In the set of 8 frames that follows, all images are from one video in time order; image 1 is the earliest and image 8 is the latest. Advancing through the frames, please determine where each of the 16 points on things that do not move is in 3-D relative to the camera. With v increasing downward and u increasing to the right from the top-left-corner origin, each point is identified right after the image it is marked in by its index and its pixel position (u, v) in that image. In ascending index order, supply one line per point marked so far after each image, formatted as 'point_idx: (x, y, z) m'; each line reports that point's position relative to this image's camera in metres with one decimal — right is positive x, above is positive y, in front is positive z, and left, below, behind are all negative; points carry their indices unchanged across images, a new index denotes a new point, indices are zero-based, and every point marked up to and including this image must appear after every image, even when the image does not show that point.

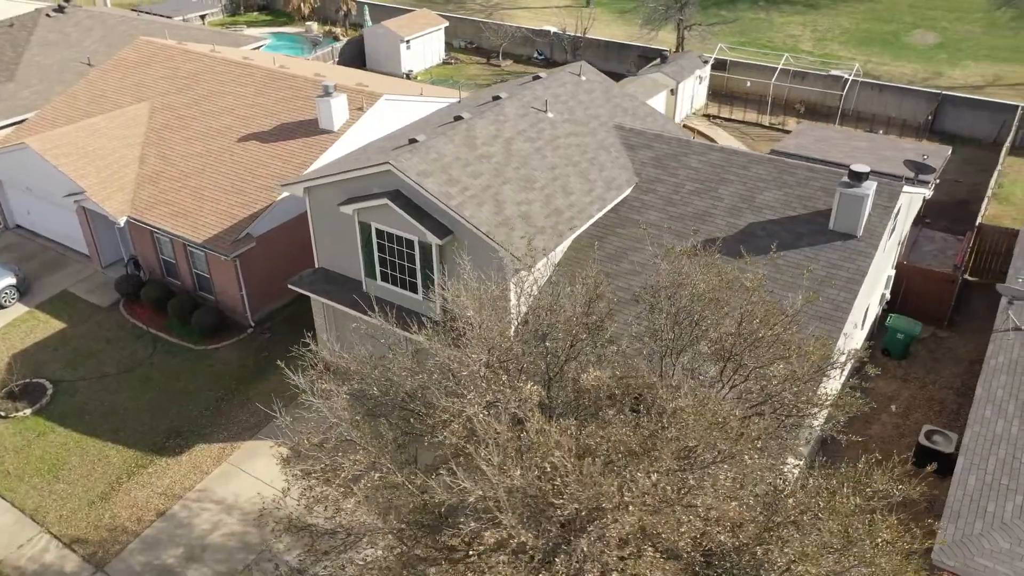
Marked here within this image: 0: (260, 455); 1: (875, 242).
0: (-5.3, -3.5, +17.1) m
1: (+6.8, +0.9, +15.3) m
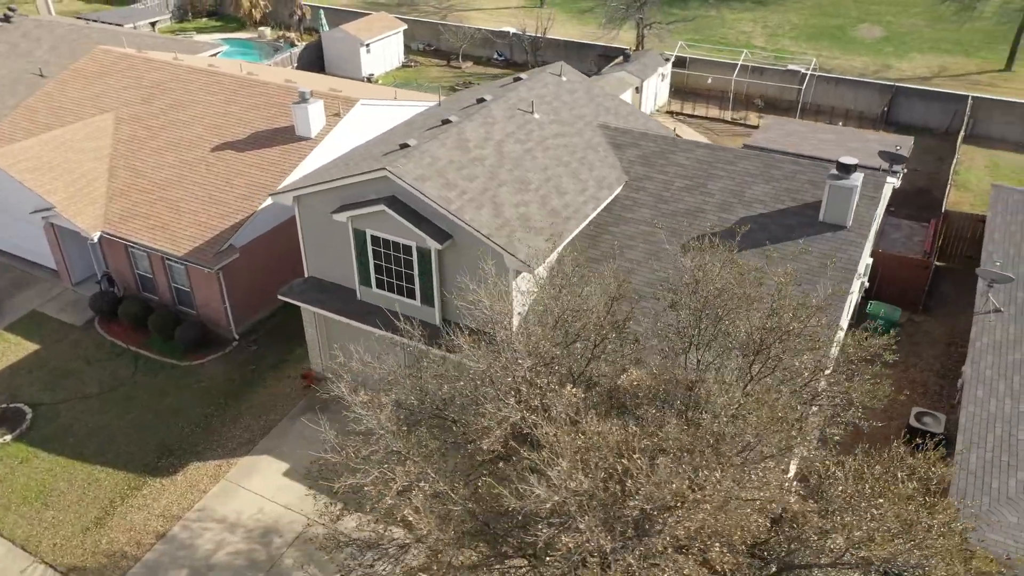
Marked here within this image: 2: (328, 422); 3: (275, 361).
0: (-5.2, -3.8, +16.8) m
1: (+6.8, +1.1, +15.7) m
2: (-4.0, -2.9, +17.8) m
3: (-5.7, -1.8, +19.7) m
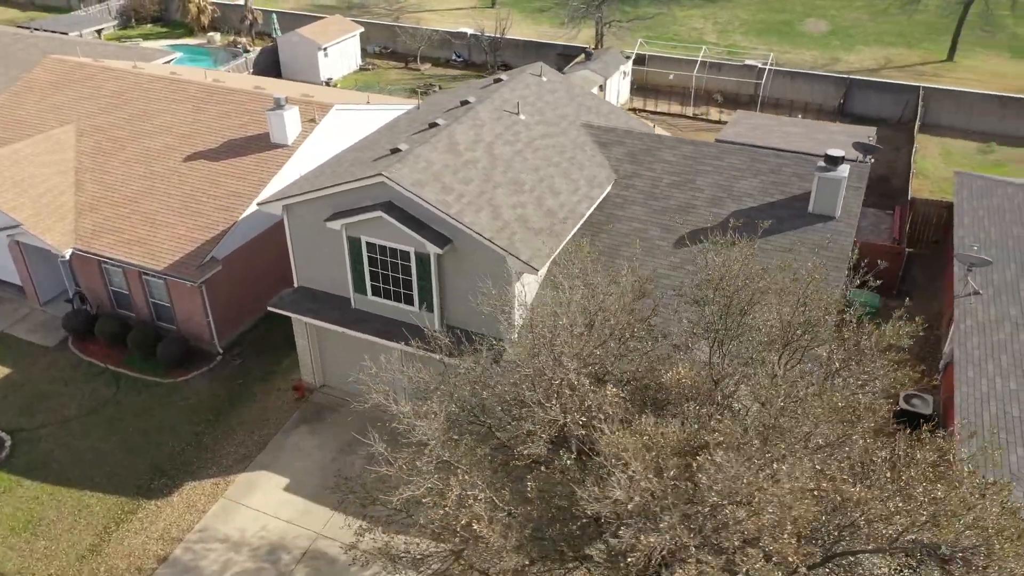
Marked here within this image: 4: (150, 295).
0: (-5.1, -4.0, +16.4) m
1: (+6.7, +1.3, +16.1) m
2: (-4.0, -3.1, +17.5) m
3: (-5.9, -2.0, +19.3) m
4: (-8.8, -0.2, +19.8) m
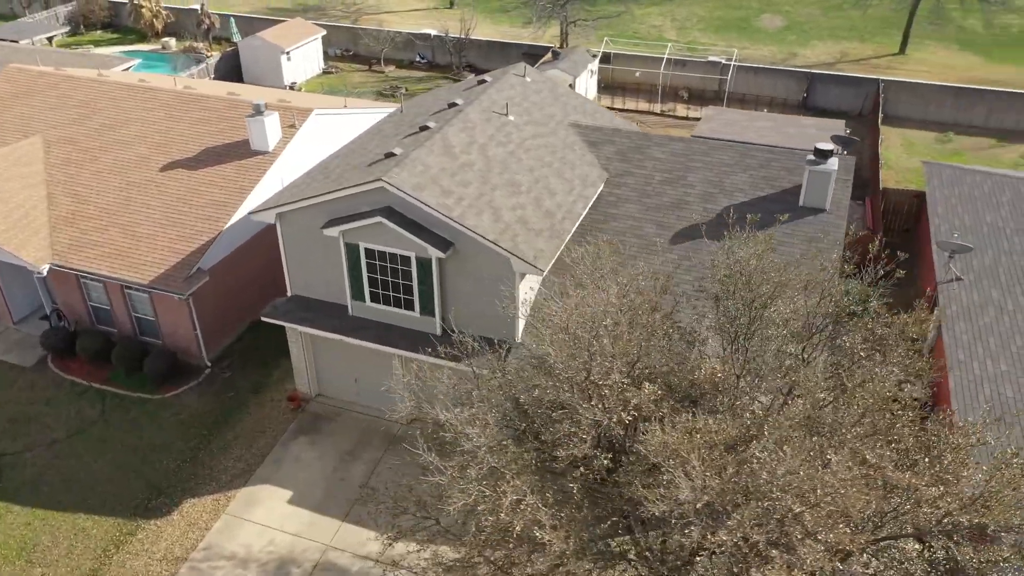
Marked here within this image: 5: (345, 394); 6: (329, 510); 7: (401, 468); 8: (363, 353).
0: (-4.9, -4.2, +16.1) m
1: (+6.7, +1.5, +16.5) m
2: (-4.0, -3.3, +17.3) m
3: (-6.0, -2.3, +18.9) m
4: (-9.0, -0.5, +19.3) m
5: (-3.7, -2.4, +18.3) m
6: (-3.6, -4.3, +15.9) m
7: (-2.3, -3.7, +16.6) m
8: (-3.2, -1.4, +17.4) m
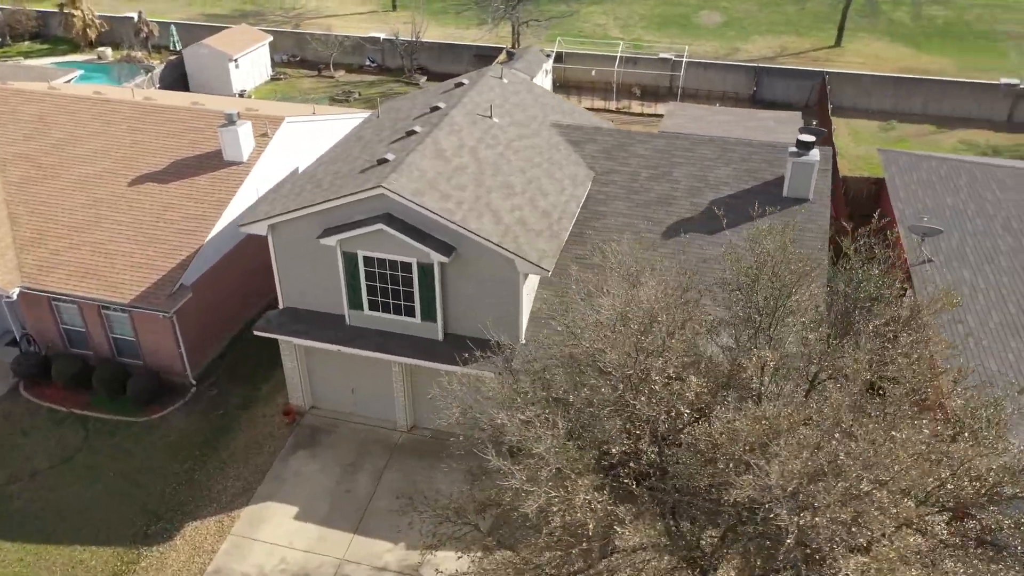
0: (-4.7, -4.5, +15.7) m
1: (+6.6, +1.8, +17.1) m
2: (-3.9, -3.5, +17.0) m
3: (-6.1, -2.6, +18.5) m
4: (-9.2, -1.0, +18.6) m
5: (-3.8, -2.6, +18.0) m
6: (-3.3, -4.5, +15.6) m
7: (-2.1, -3.8, +16.4) m
8: (-3.2, -1.6, +17.2) m
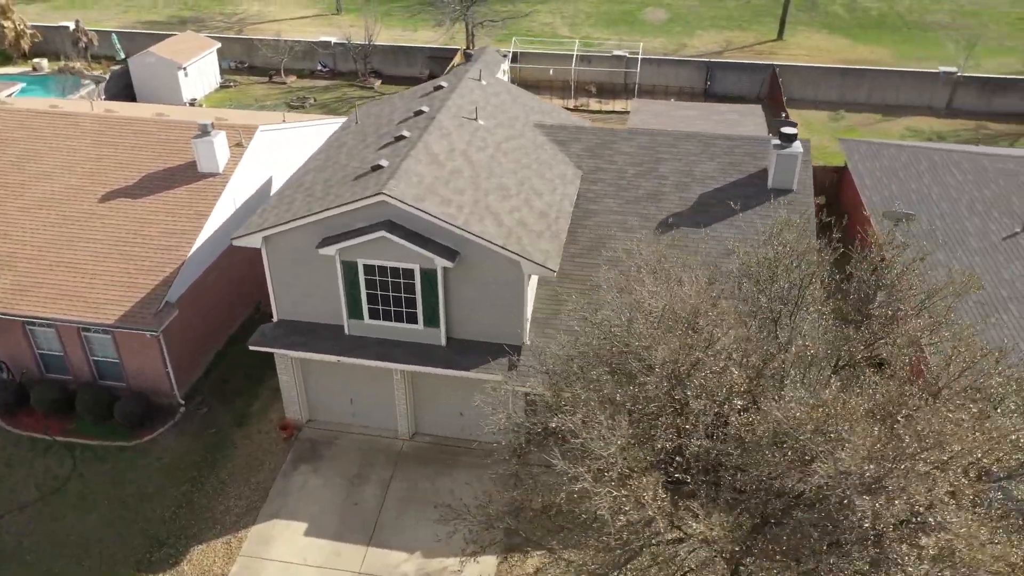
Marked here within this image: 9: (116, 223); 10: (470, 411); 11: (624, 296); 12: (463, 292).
0: (-4.5, -4.7, +15.4) m
1: (+6.4, +2.1, +17.6) m
2: (-3.8, -3.7, +16.7) m
3: (-6.1, -2.9, +18.0) m
4: (-9.2, -1.4, +17.9) m
5: (-3.8, -2.8, +17.8) m
6: (-3.0, -4.7, +15.4) m
7: (-1.9, -4.0, +16.3) m
8: (-3.2, -1.7, +17.0) m
9: (-9.1, +1.5, +18.7) m
10: (-0.9, -2.6, +17.0) m
11: (+1.6, -0.1, +11.7) m
12: (-0.9, -0.1, +15.5) m
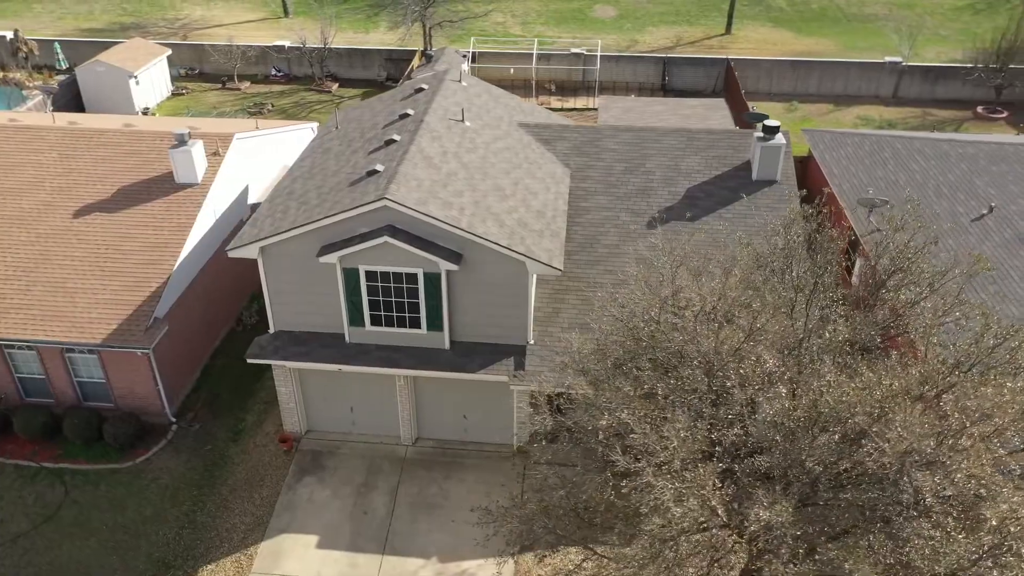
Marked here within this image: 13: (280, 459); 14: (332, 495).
0: (-4.2, -4.9, +15.1) m
1: (+6.2, +2.3, +18.0) m
2: (-3.6, -3.9, +16.5) m
3: (-6.0, -3.2, +17.6) m
4: (-9.3, -1.8, +17.3) m
5: (-3.7, -3.0, +17.5) m
6: (-2.8, -4.8, +15.2) m
7: (-1.8, -4.0, +16.2) m
8: (-3.2, -1.9, +16.8) m
9: (-9.3, +1.1, +18.1) m
10: (-0.8, -2.6, +17.0) m
11: (+1.9, 0.0, +11.8) m
12: (-0.9, -0.1, +15.4) m
13: (-4.9, -3.6, +17.0) m
14: (-3.6, -4.1, +16.2) m
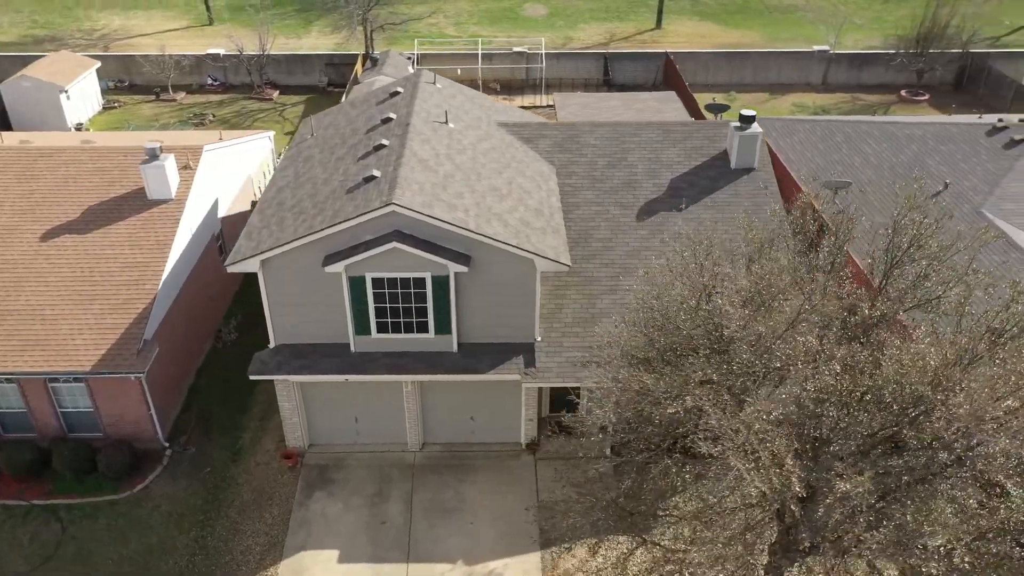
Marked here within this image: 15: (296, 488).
0: (-3.7, -5.1, +14.8) m
1: (+5.9, +2.7, +18.7) m
2: (-3.3, -4.1, +16.2) m
3: (-5.9, -3.5, +17.1) m
4: (-9.1, -2.4, +16.4) m
5: (-3.6, -3.2, +17.2) m
6: (-2.3, -4.9, +15.1) m
7: (-1.4, -4.1, +16.1) m
8: (-3.0, -2.0, +16.5) m
9: (-9.4, +0.5, +17.3) m
10: (-0.7, -2.6, +17.0) m
11: (+2.4, +0.1, +12.1) m
12: (-0.7, -0.1, +15.4) m
13: (-4.6, -3.8, +16.6) m
14: (-3.3, -4.3, +16.0) m
15: (-4.3, -4.0, +16.3) m
